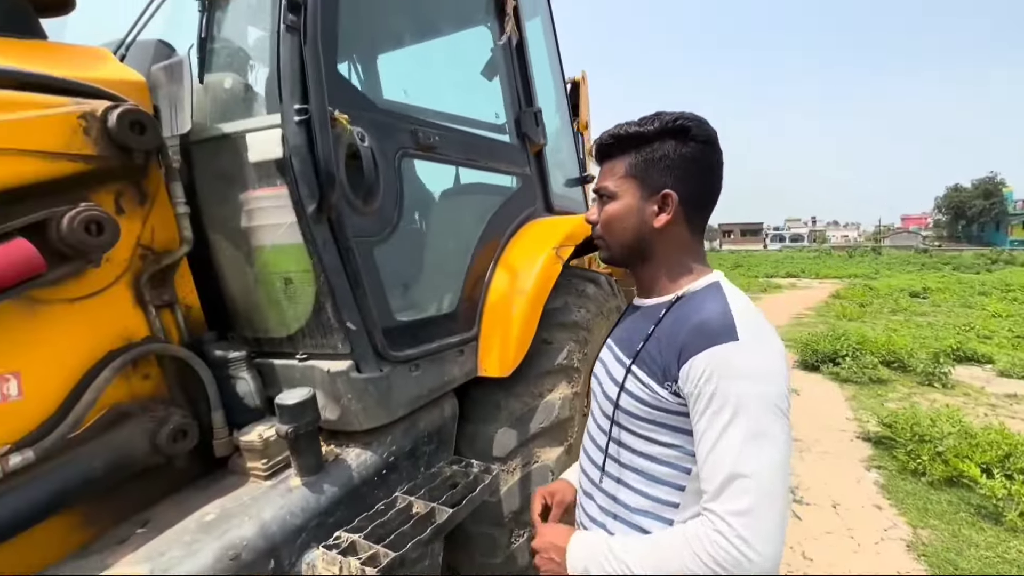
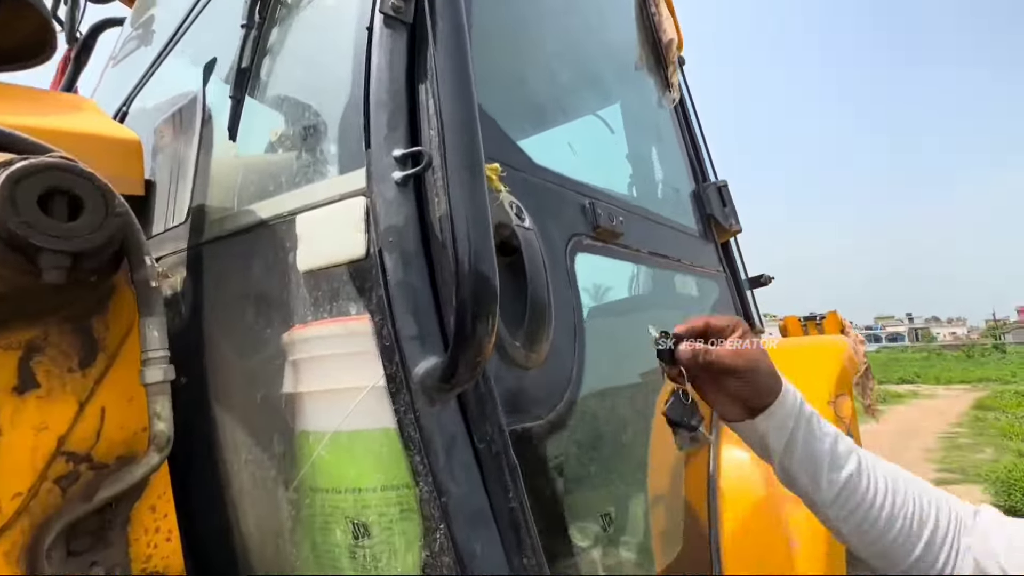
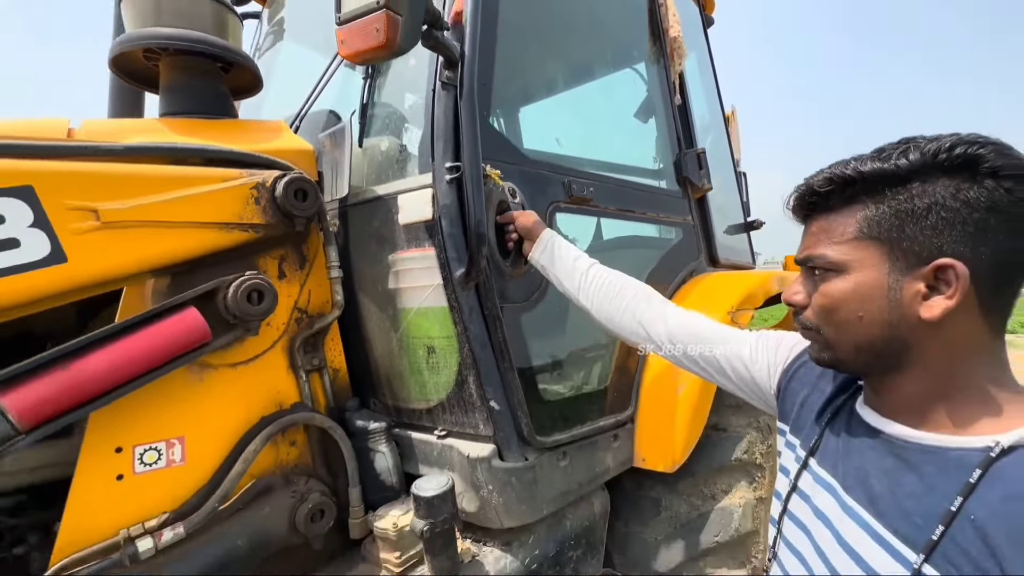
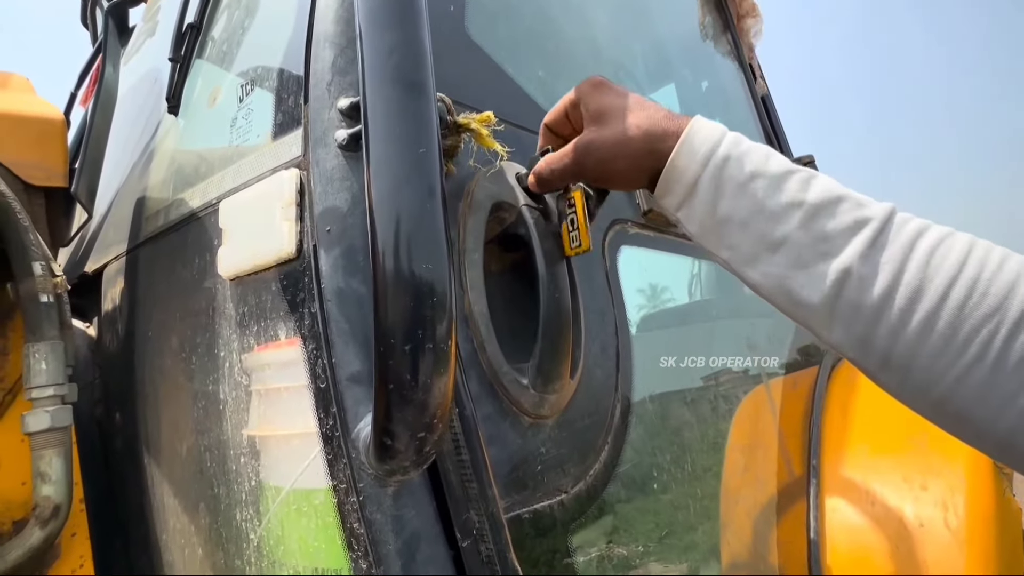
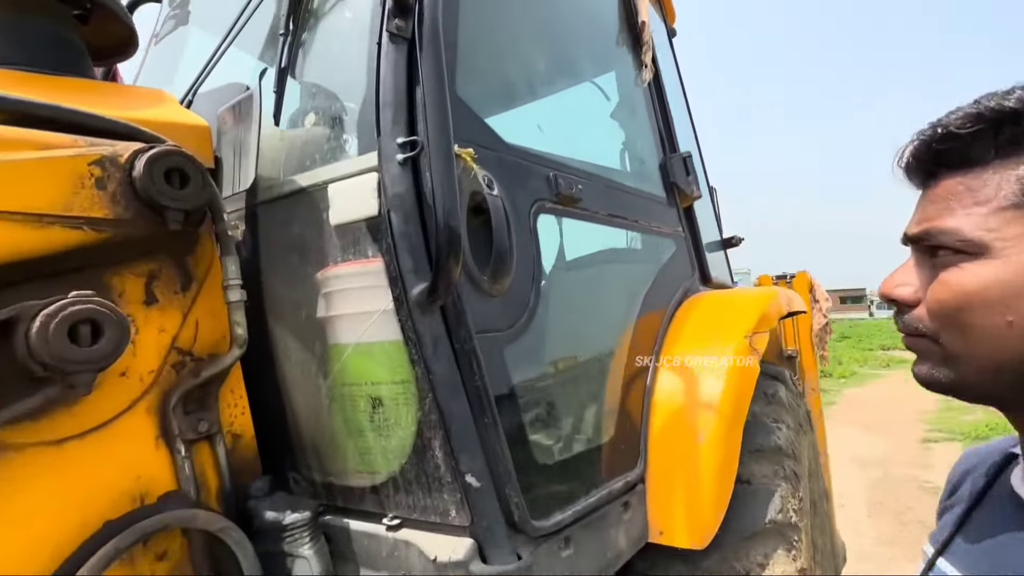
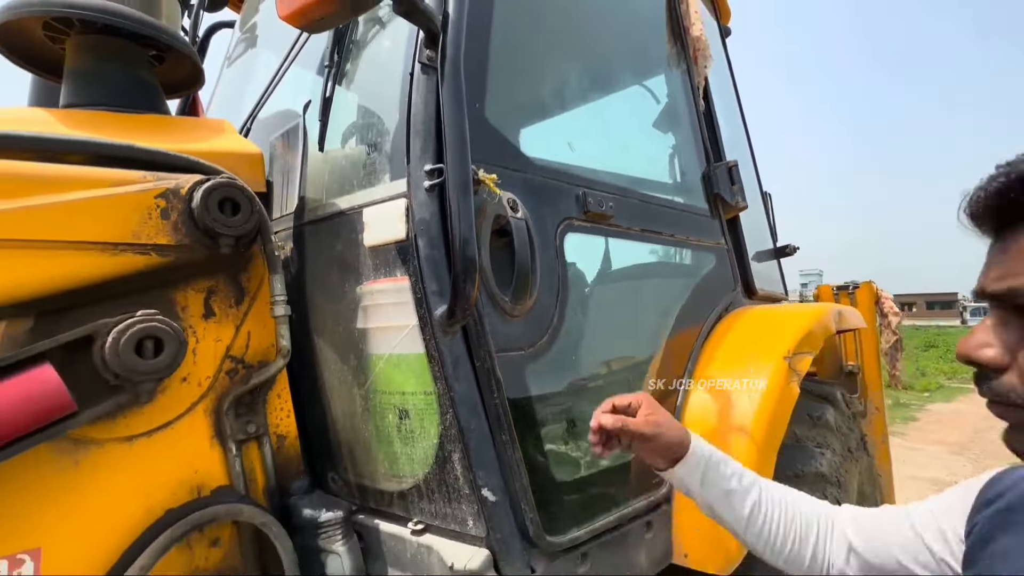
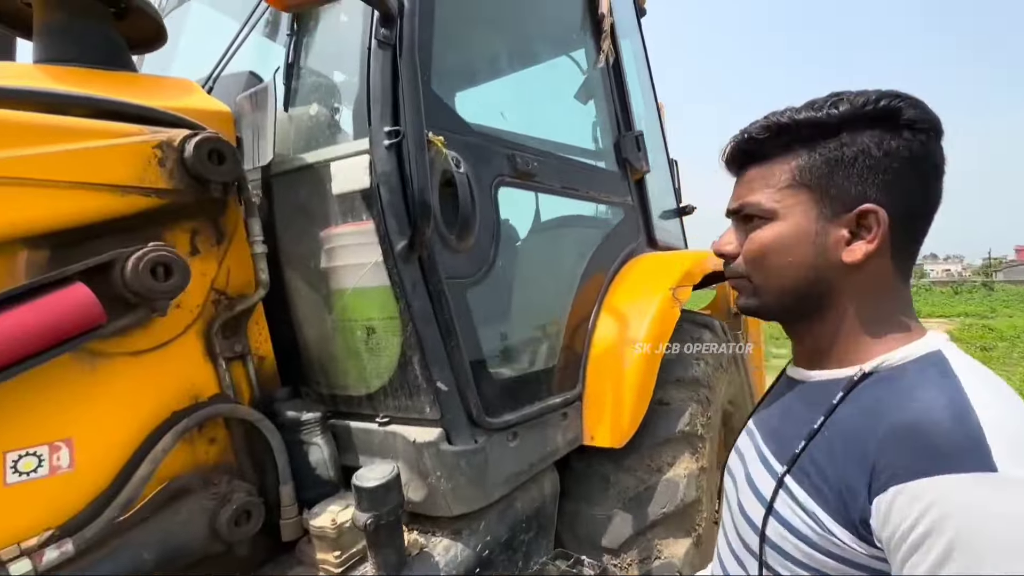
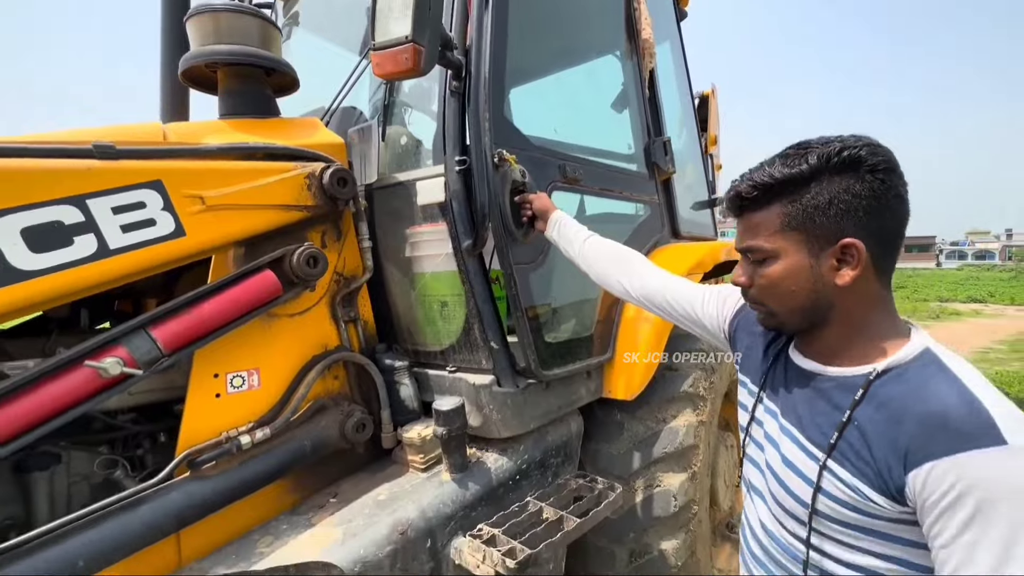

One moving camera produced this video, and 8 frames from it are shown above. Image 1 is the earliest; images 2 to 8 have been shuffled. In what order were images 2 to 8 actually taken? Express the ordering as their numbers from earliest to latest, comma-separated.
7, 5, 2, 4, 6, 3, 8
